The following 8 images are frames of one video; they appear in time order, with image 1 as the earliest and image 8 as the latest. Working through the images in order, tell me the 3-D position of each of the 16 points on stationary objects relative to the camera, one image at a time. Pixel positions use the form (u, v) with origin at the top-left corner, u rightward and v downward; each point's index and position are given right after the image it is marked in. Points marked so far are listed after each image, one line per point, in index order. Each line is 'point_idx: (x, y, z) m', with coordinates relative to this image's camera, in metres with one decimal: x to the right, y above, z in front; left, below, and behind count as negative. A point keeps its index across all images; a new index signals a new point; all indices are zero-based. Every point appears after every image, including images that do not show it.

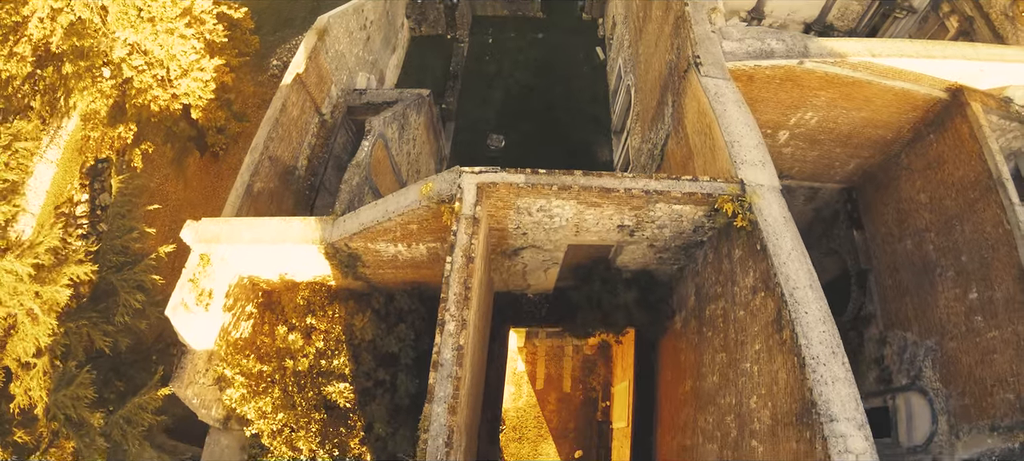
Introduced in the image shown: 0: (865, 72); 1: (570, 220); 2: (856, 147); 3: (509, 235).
0: (+9.1, +3.9, +9.6) m
1: (+1.2, +0.3, +8.2) m
2: (+10.9, +2.3, +11.8) m
3: (0.0, 0.0, +8.6) m
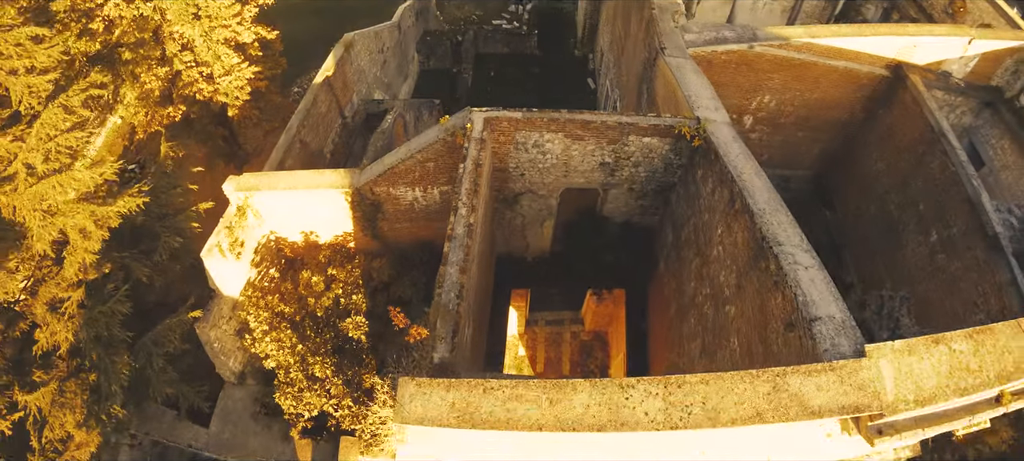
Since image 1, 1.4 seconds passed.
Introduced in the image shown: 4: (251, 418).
0: (+9.0, +5.4, +11.3) m
1: (+1.2, +1.9, +9.4) m
2: (+10.9, +3.5, +13.2) m
3: (0.0, +1.4, +9.8) m
4: (-7.4, -5.3, +10.6) m
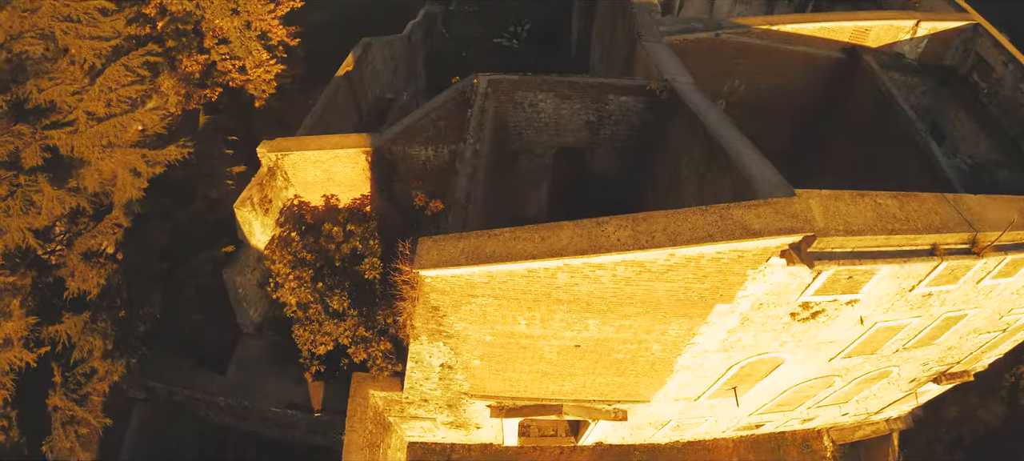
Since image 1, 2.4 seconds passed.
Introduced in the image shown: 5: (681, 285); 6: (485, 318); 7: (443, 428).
0: (+9.0, +6.7, +12.9) m
1: (+1.1, +3.3, +10.7) m
2: (+10.8, +4.6, +14.7) m
3: (-0.1, +2.8, +11.1) m
4: (-7.4, -4.0, +11.2) m
5: (+2.6, -0.7, +5.9) m
6: (-0.4, -1.5, +6.7) m
7: (-2.2, -6.5, +12.0) m
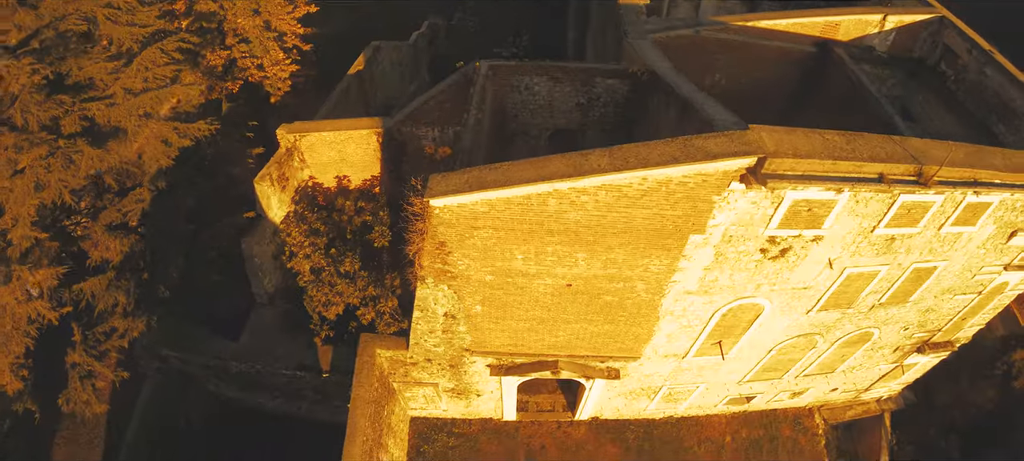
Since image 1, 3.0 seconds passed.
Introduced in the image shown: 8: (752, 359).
0: (+8.9, +7.4, +14.1) m
1: (+1.1, +4.2, +11.7) m
2: (+10.8, +5.3, +15.7) m
3: (-0.1, +3.7, +12.1) m
4: (-7.4, -3.2, +11.9) m
5: (+2.6, +0.4, +6.7) m
6: (-0.4, -0.4, +7.5) m
7: (-2.3, -5.7, +12.5) m
8: (+7.1, -3.8, +11.0) m
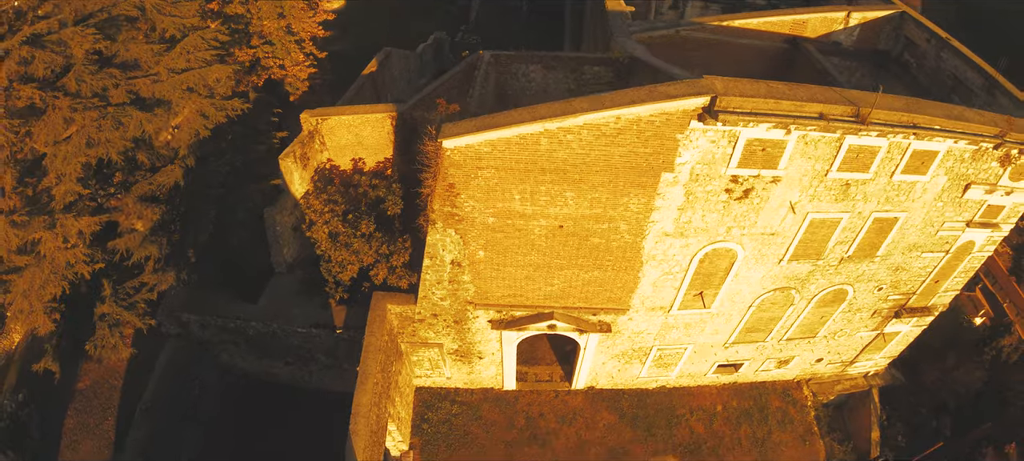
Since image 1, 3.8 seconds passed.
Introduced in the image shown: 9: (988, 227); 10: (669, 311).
0: (+8.8, +8.3, +15.7) m
1: (+1.0, +5.2, +13.1) m
2: (+10.7, +6.1, +17.1) m
3: (-0.2, +4.6, +13.4) m
4: (-7.4, -2.2, +12.8) m
5: (+2.5, +1.8, +7.9) m
6: (-0.5, +0.9, +8.6) m
7: (-2.3, -4.7, +13.3) m
8: (+7.1, -2.7, +11.8) m
9: (+14.2, +0.1, +10.5) m
10: (+4.8, -2.5, +11.3) m
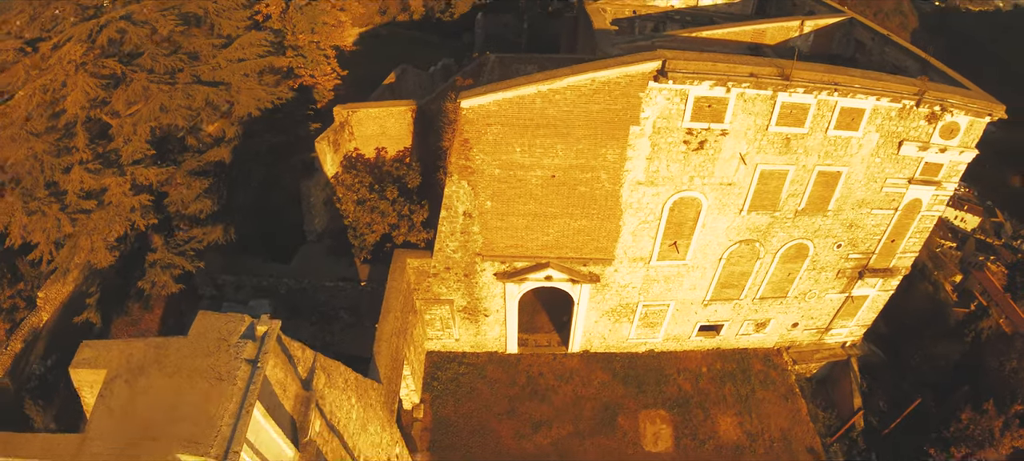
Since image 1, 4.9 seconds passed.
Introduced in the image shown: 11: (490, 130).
0: (+8.8, +9.2, +18.3) m
1: (+1.0, +6.3, +15.5) m
2: (+10.8, +6.9, +19.6) m
3: (-0.2, +5.7, +15.8) m
4: (-7.4, -1.1, +14.6) m
5: (+2.5, +3.4, +10.0) m
6: (-0.5, +2.4, +10.7) m
7: (-2.2, -3.6, +14.8) m
8: (+7.1, -1.4, +13.5) m
9: (+14.2, +1.6, +12.4) m
10: (+4.8, -1.1, +13.0) m
11: (-0.7, +2.8, +10.4) m
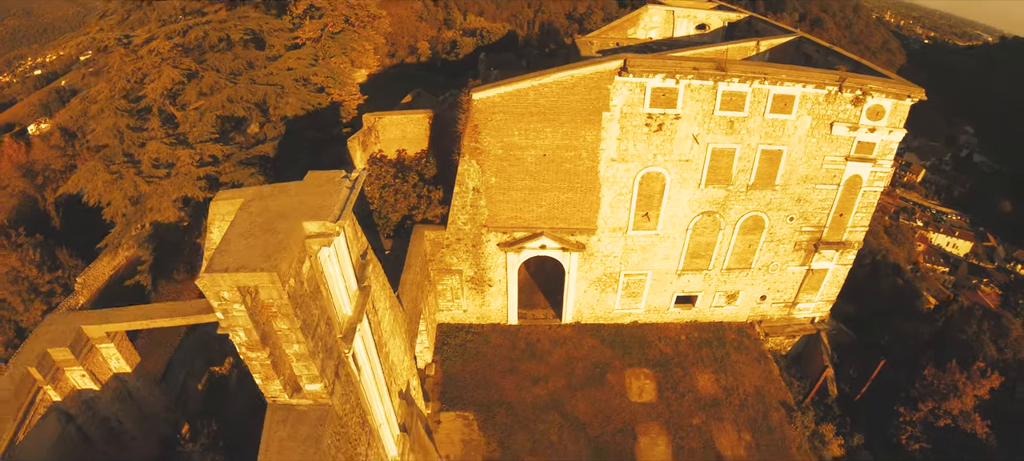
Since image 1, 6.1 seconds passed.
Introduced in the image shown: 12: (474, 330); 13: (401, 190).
0: (+8.8, +9.8, +21.7) m
1: (+1.0, +7.0, +18.7) m
2: (+10.7, +7.3, +22.7) m
3: (-0.2, +6.4, +18.9) m
4: (-7.4, -0.3, +17.1) m
5: (+2.4, +4.7, +12.9) m
6: (-0.6, +3.6, +13.5) m
7: (-2.2, -2.8, +17.0) m
8: (+7.1, -0.3, +15.9) m
9: (+14.1, +2.8, +15.0) m
10: (+4.8, -0.1, +15.5) m
11: (-0.7, +4.1, +13.3) m
12: (-1.8, -4.7, +17.7) m
13: (-4.9, +1.8, +16.2) m
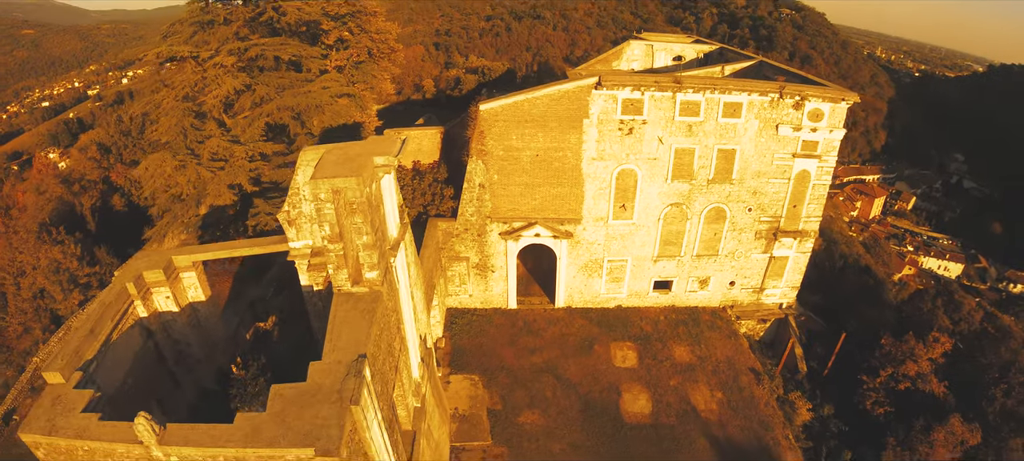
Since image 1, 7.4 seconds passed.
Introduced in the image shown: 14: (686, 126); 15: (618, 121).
0: (+8.7, +9.7, +25.3) m
1: (+0.9, +7.3, +22.1) m
2: (+10.6, +7.2, +26.1) m
3: (-0.3, +6.6, +22.3) m
4: (-7.5, 0.0, +20.0) m
5: (+2.3, +5.4, +16.1) m
6: (-0.6, +4.3, +16.7) m
7: (-2.2, -2.4, +19.6) m
8: (+7.0, +0.2, +18.7) m
9: (+14.1, +3.4, +18.0) m
10: (+4.7, +0.5, +18.3) m
11: (-0.8, +4.7, +16.5) m
12: (-1.8, -4.4, +20.1) m
13: (-4.9, +2.2, +19.2) m
14: (+7.8, +4.7, +16.9) m
15: (+4.7, +4.8, +16.4) m
